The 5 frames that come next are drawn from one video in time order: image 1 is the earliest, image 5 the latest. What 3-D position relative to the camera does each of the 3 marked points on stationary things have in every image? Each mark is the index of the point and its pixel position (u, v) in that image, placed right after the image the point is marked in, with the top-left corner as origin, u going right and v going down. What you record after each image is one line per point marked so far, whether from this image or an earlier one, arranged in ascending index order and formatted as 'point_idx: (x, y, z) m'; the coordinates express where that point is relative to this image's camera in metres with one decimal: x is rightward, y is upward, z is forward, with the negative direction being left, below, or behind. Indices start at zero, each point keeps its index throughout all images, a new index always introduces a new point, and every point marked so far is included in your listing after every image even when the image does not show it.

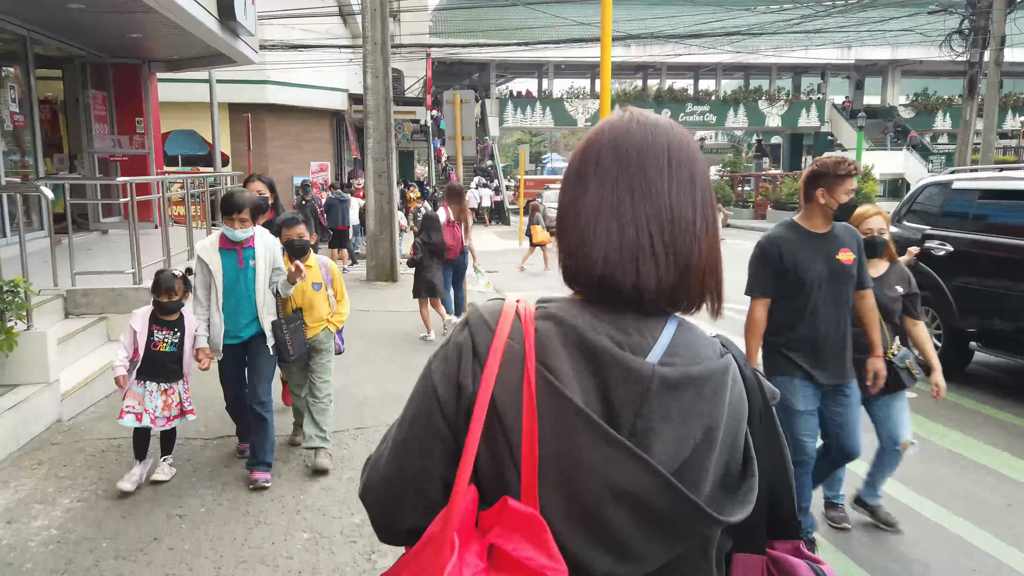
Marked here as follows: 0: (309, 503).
0: (-1.2, -1.3, +4.5) m
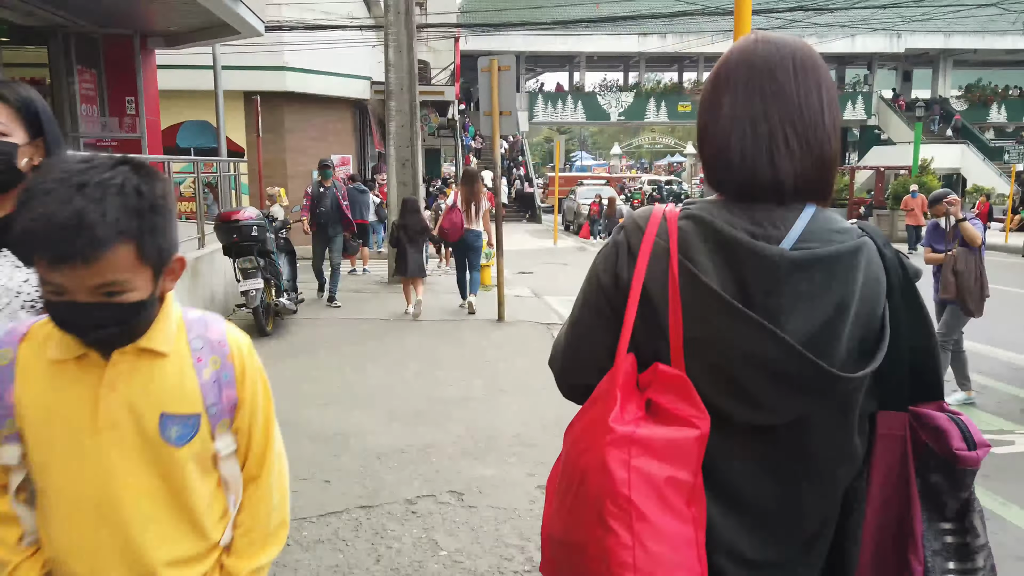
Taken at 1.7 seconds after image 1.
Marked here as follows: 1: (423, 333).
0: (-0.9, -1.4, +2.9) m
1: (-0.9, -0.5, +7.9) m
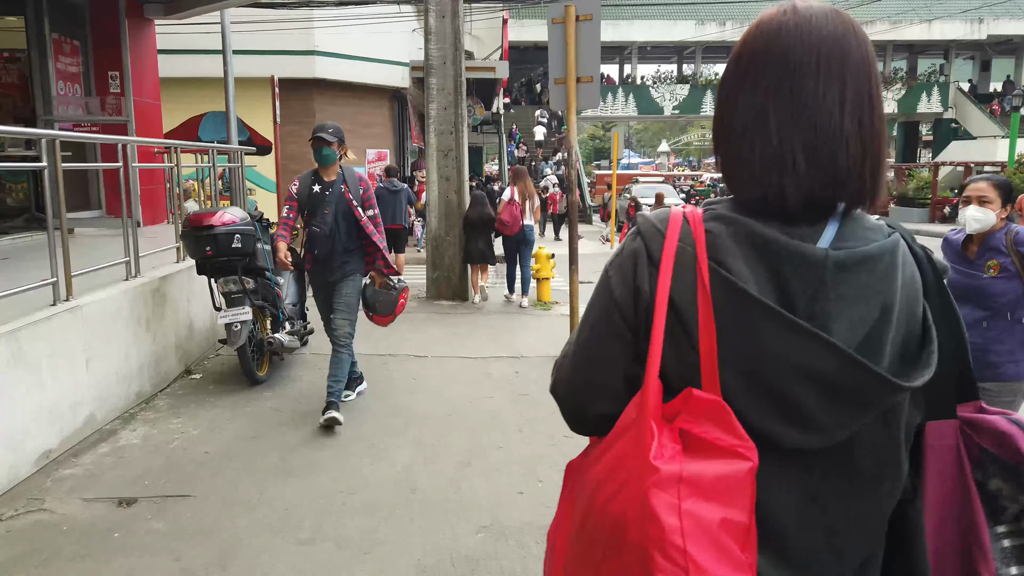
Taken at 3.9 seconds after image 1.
0: (-0.5, -1.6, +0.8) m
1: (-0.3, -0.7, +5.8) m
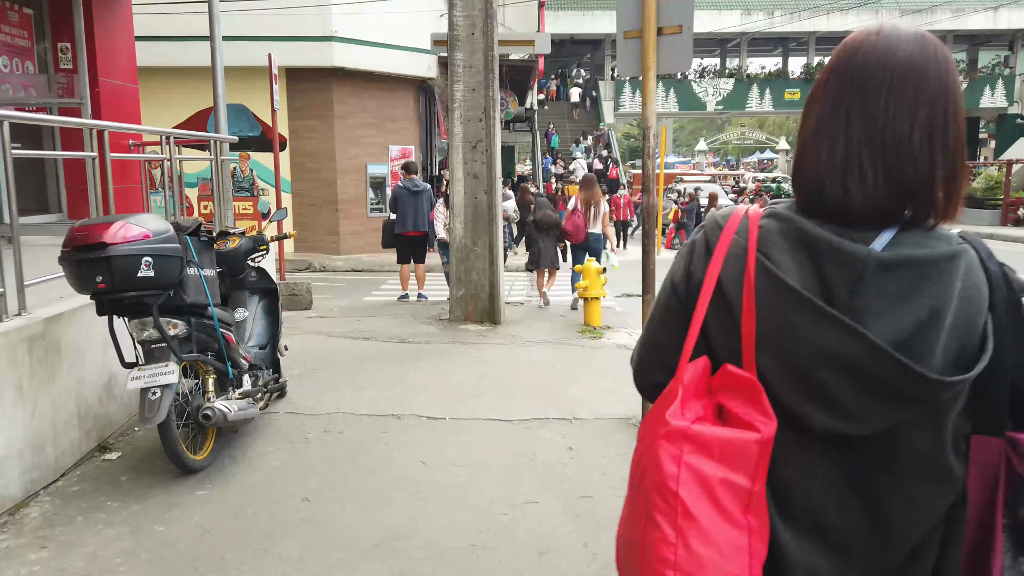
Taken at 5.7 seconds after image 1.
0: (-0.4, -1.8, -1.0) m
1: (0.0, -0.9, +4.0) m
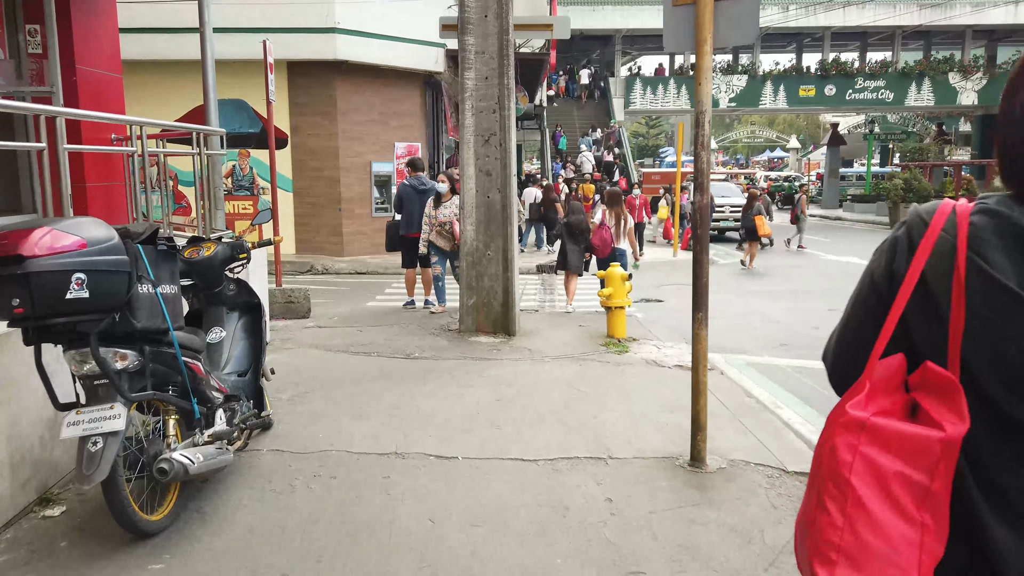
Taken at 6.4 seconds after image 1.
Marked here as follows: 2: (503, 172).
0: (-0.4, -1.9, -1.7) m
1: (+0.1, -1.0, +3.3) m
2: (-0.1, +1.1, +7.3) m
